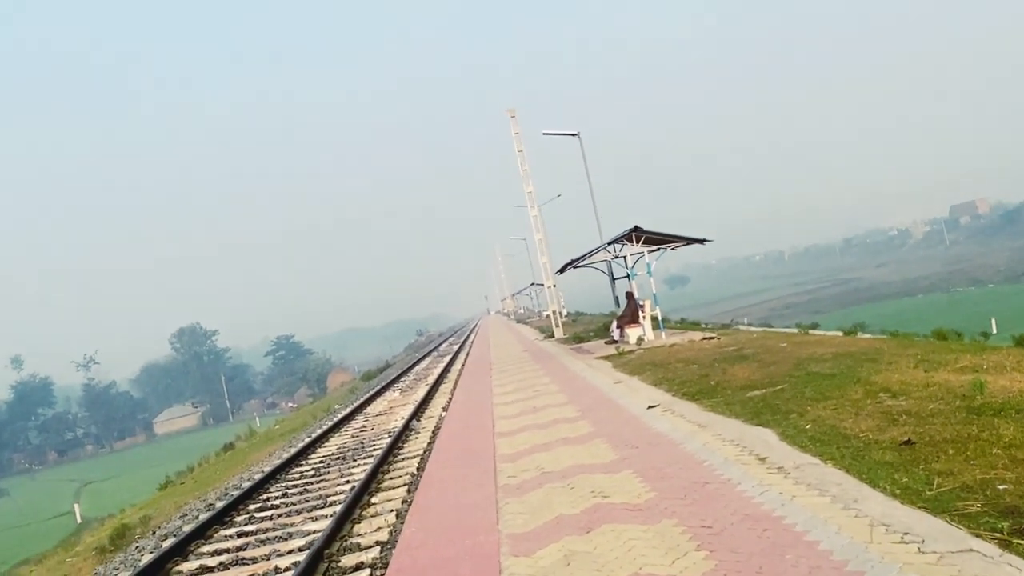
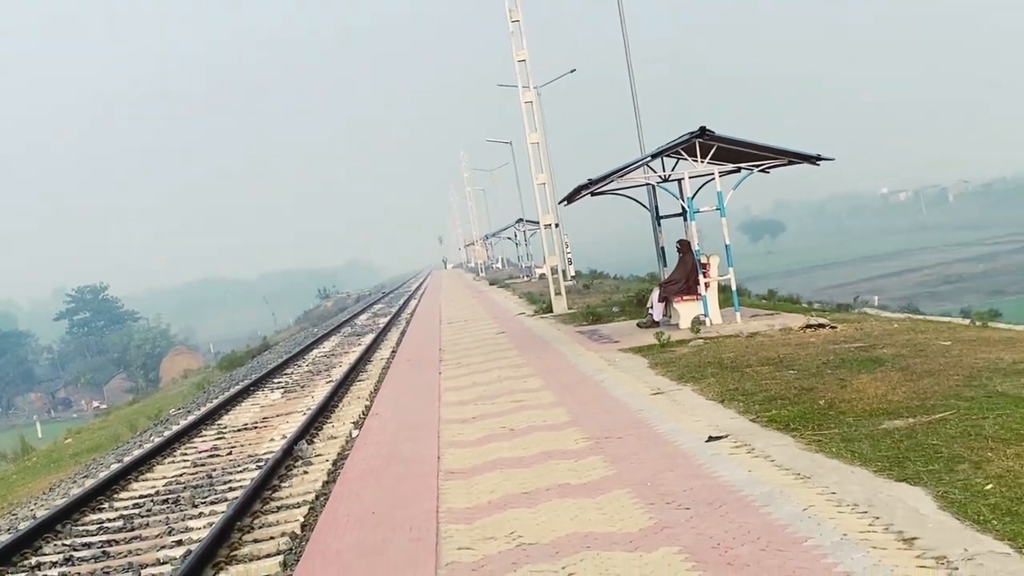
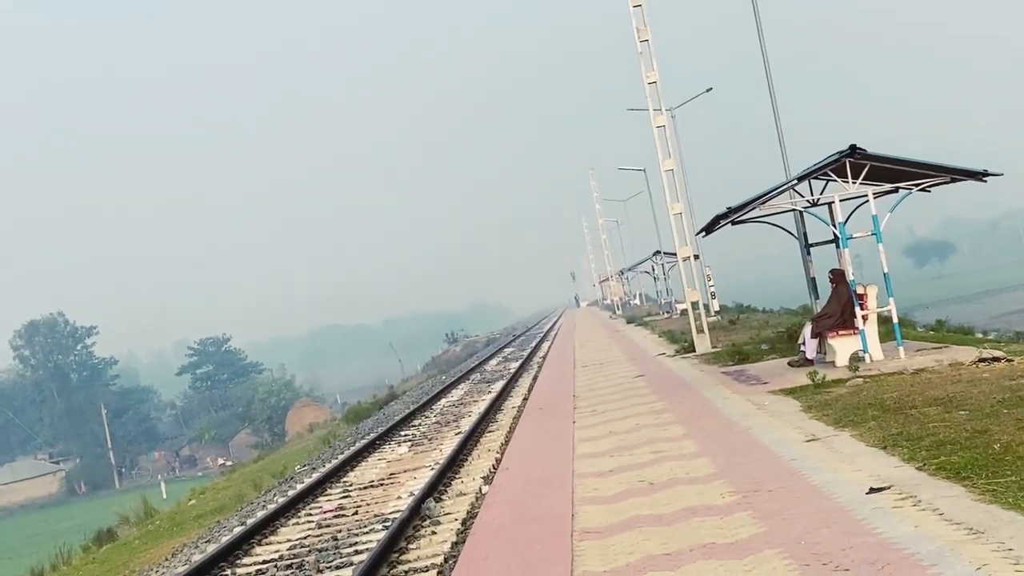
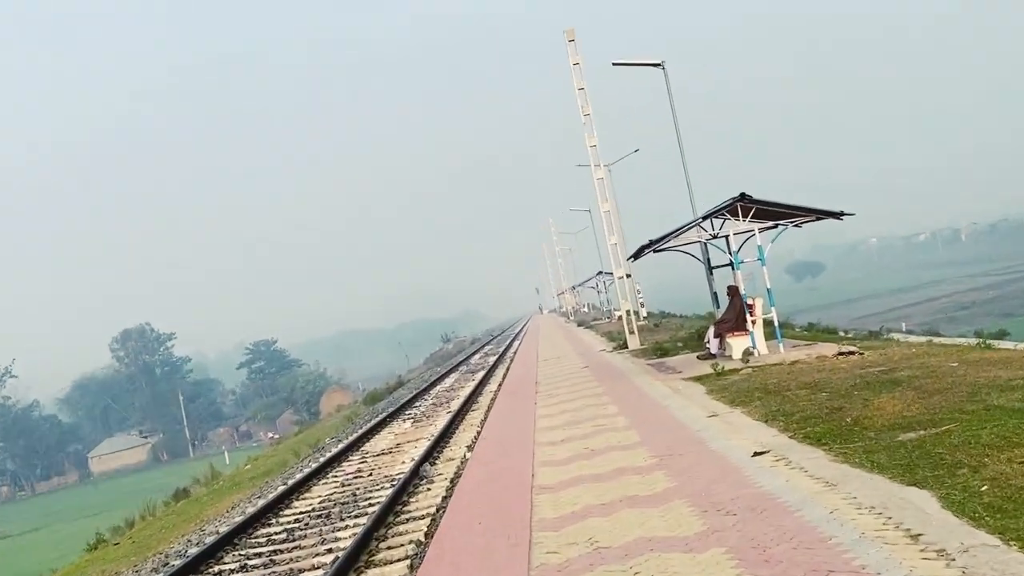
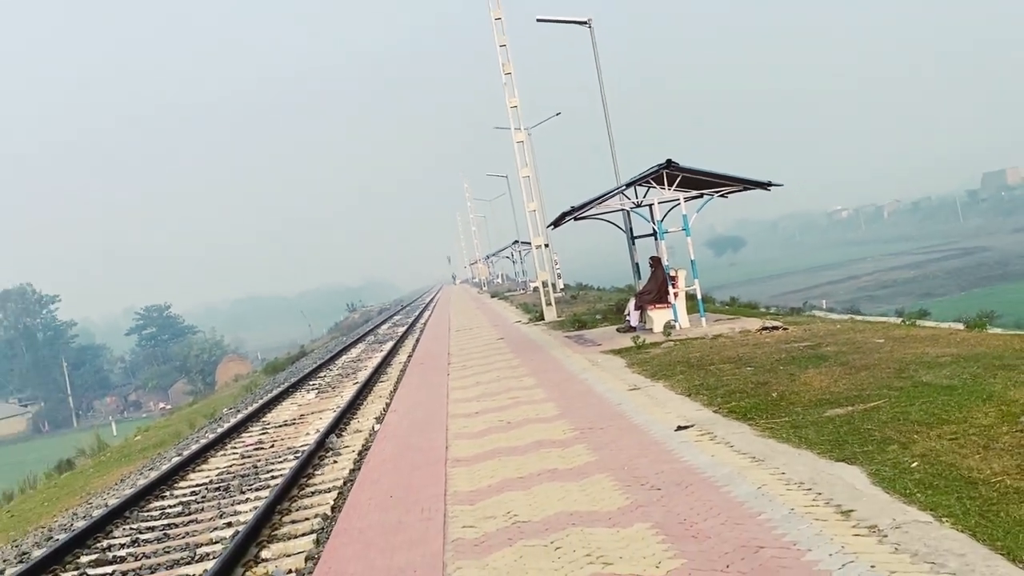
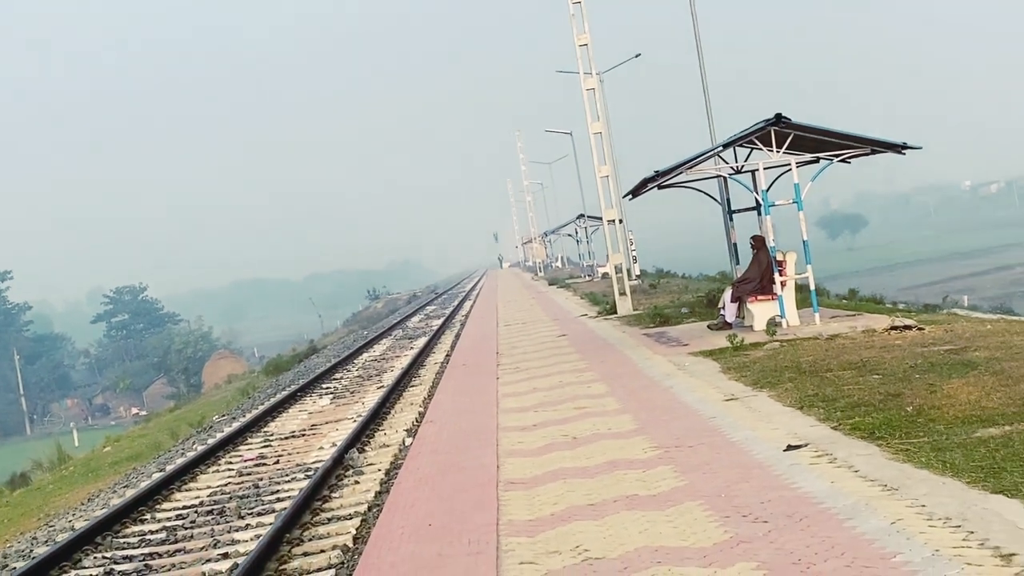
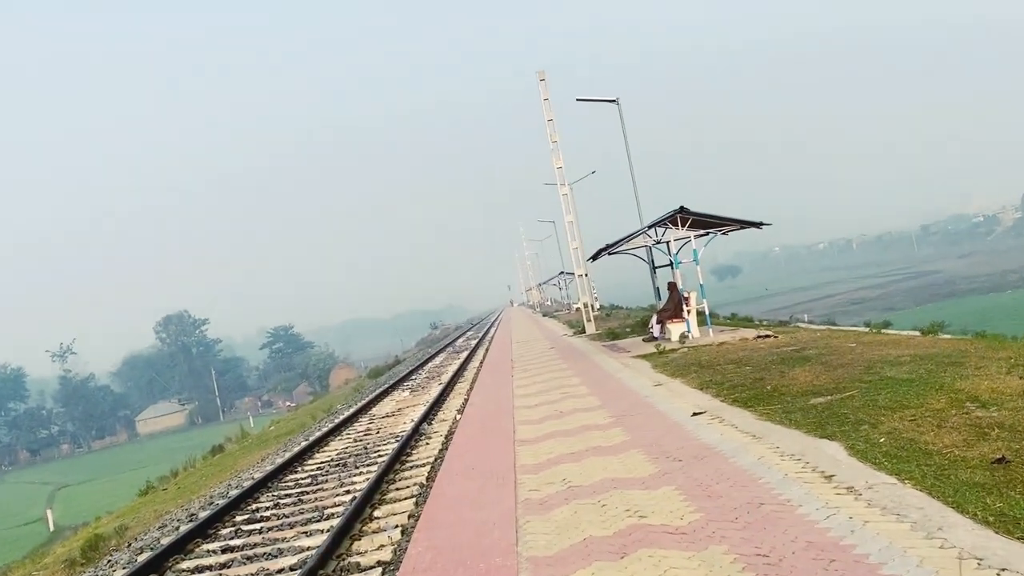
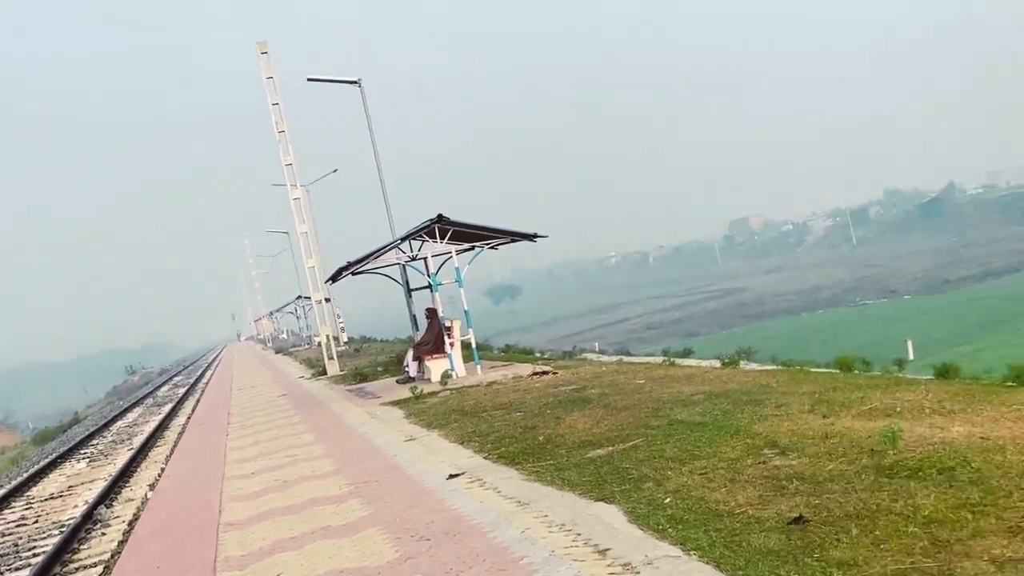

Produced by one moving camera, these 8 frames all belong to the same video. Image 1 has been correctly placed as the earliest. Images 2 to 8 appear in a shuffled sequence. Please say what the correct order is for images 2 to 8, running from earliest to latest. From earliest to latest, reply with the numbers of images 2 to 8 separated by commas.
7, 4, 3, 6, 2, 5, 8
